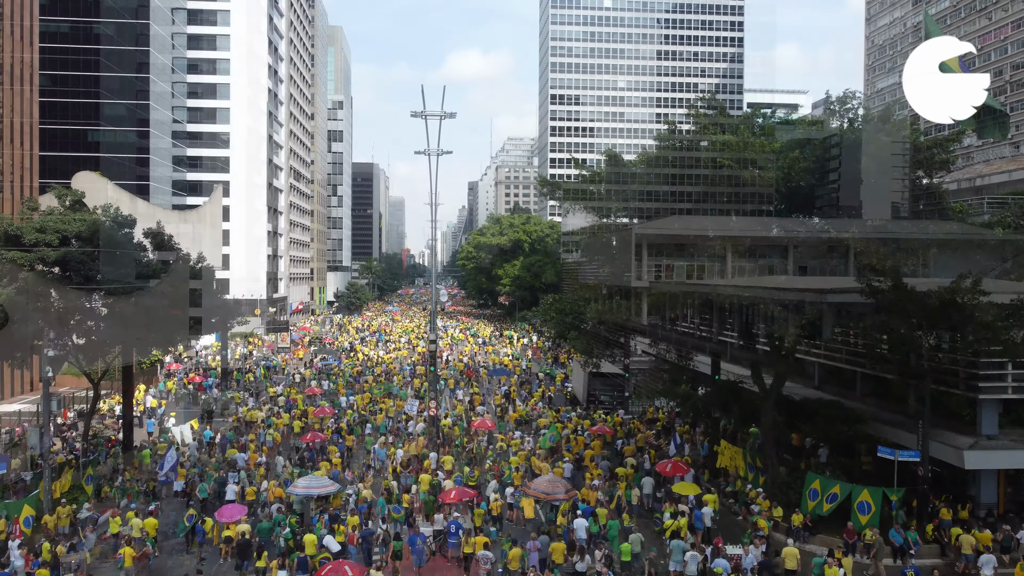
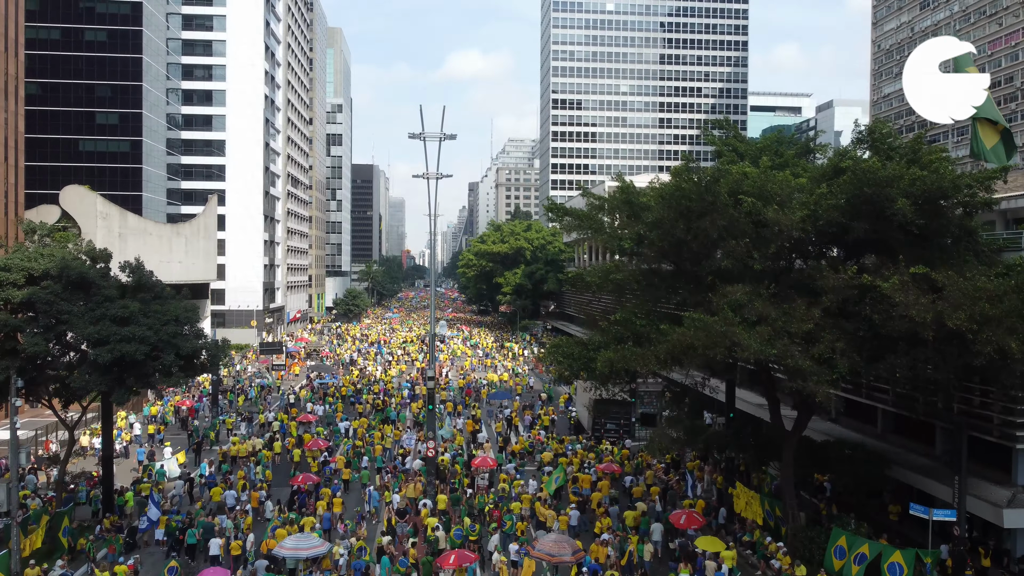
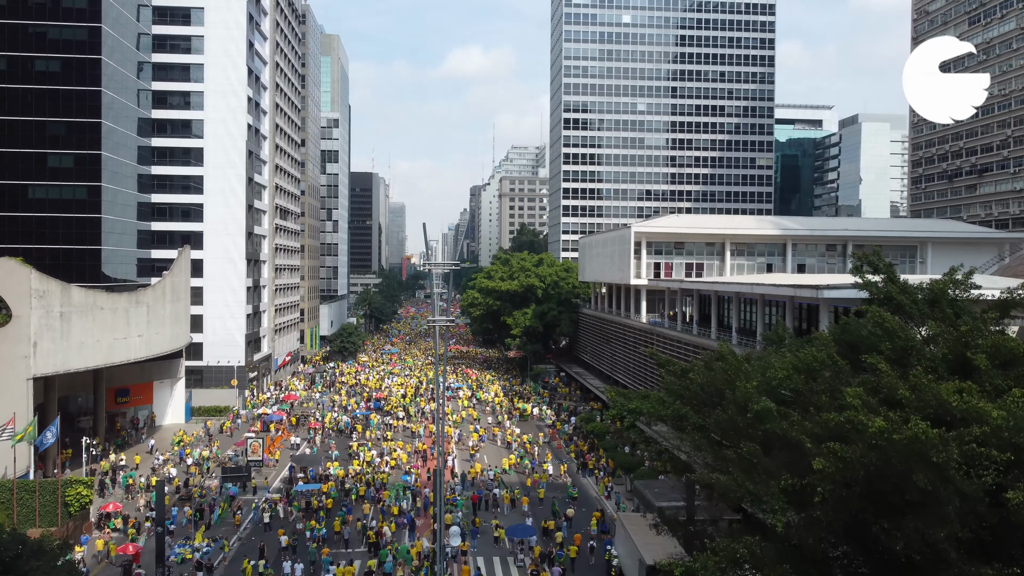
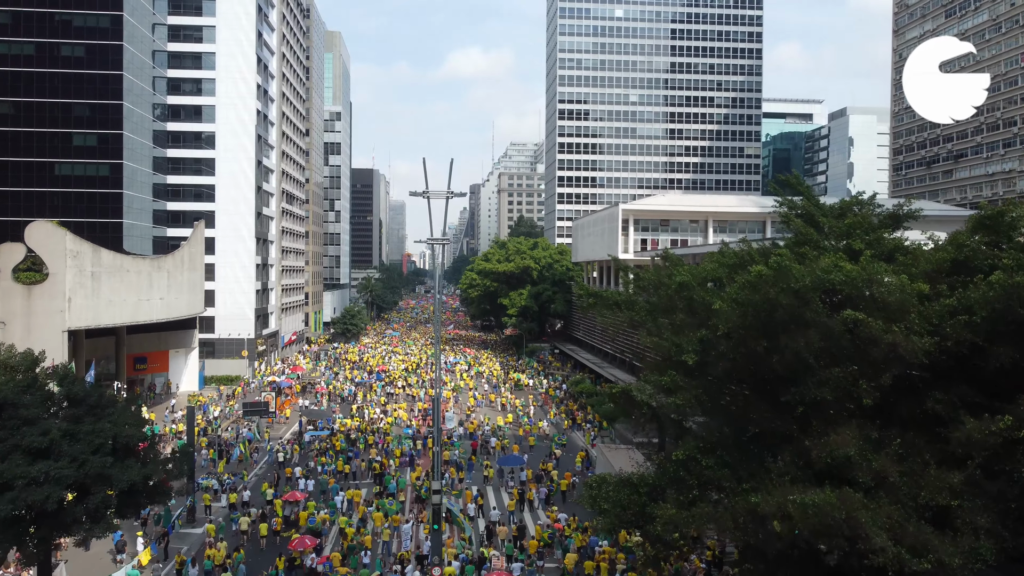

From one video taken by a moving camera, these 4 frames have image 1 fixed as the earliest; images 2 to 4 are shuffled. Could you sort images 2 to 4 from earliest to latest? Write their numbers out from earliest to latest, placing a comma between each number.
2, 4, 3
